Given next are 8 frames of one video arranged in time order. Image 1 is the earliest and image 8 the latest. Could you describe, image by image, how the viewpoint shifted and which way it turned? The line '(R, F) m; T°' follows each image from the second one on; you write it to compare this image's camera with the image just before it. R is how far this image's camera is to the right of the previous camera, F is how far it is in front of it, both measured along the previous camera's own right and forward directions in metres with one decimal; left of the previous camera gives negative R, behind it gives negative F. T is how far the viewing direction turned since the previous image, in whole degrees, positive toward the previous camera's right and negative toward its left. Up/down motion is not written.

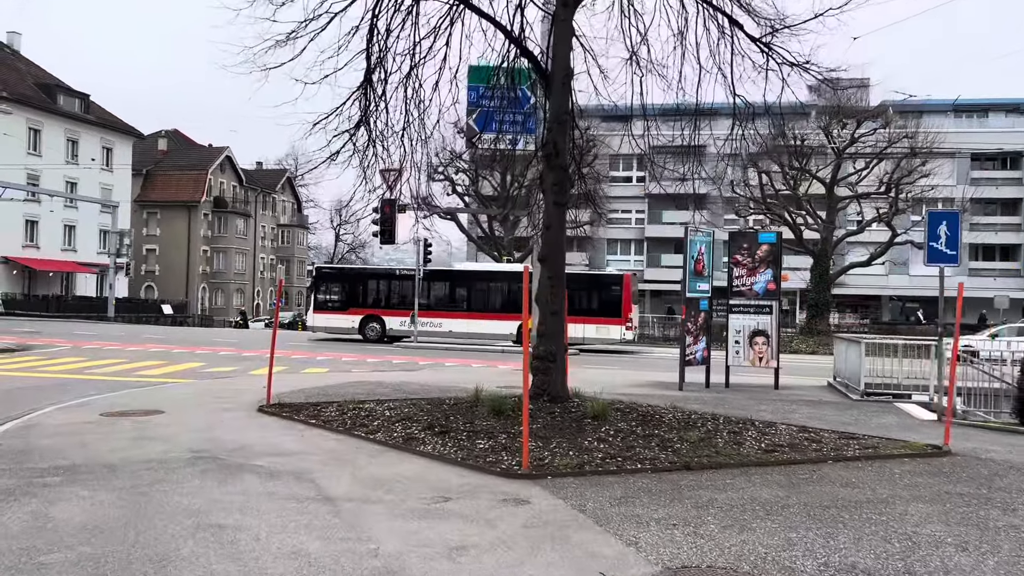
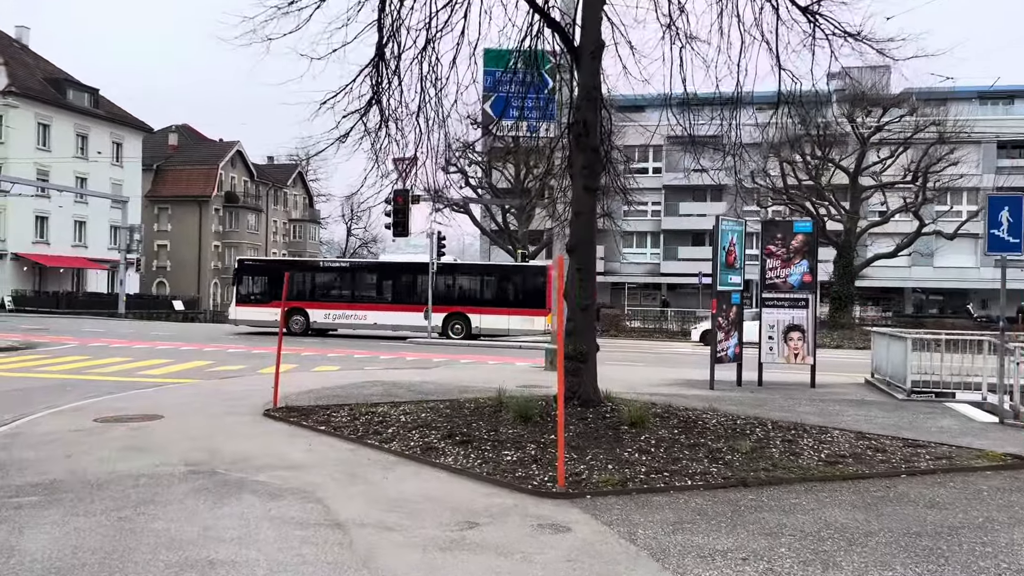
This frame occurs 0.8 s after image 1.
(-0.1, +0.7) m; -1°
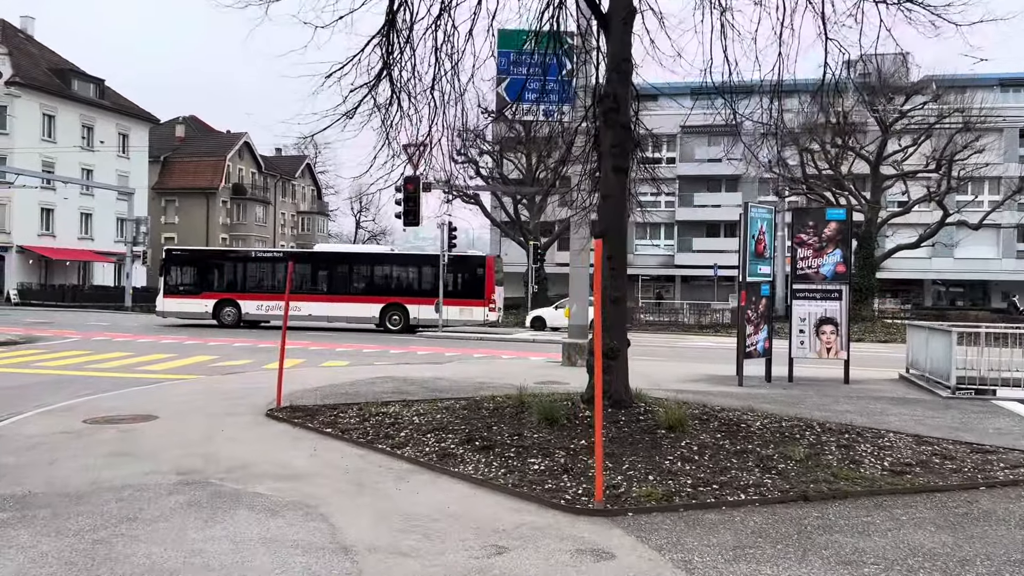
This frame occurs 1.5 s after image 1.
(-0.1, +0.7) m; -1°
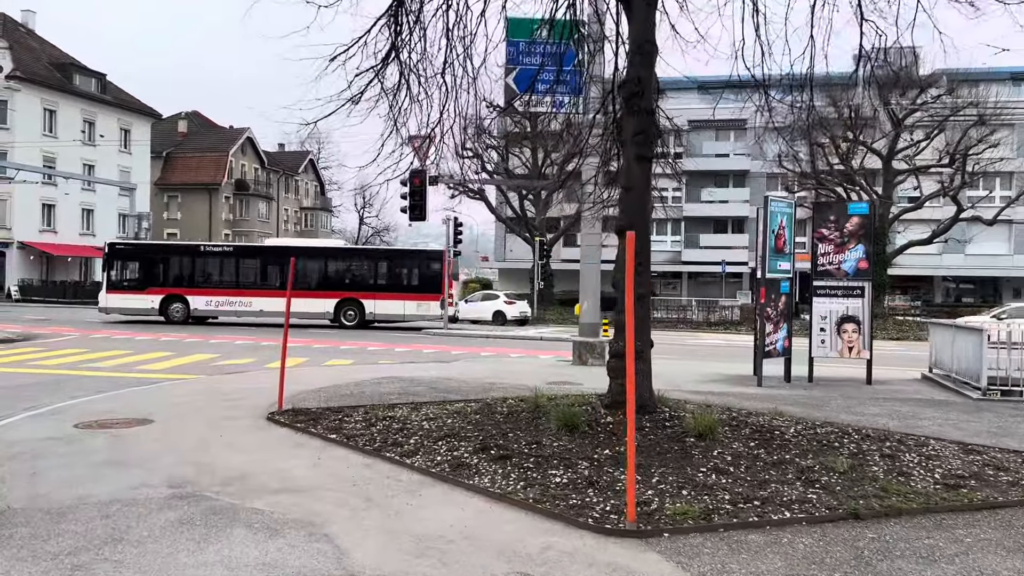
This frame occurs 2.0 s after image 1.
(-0.1, +0.4) m; 0°
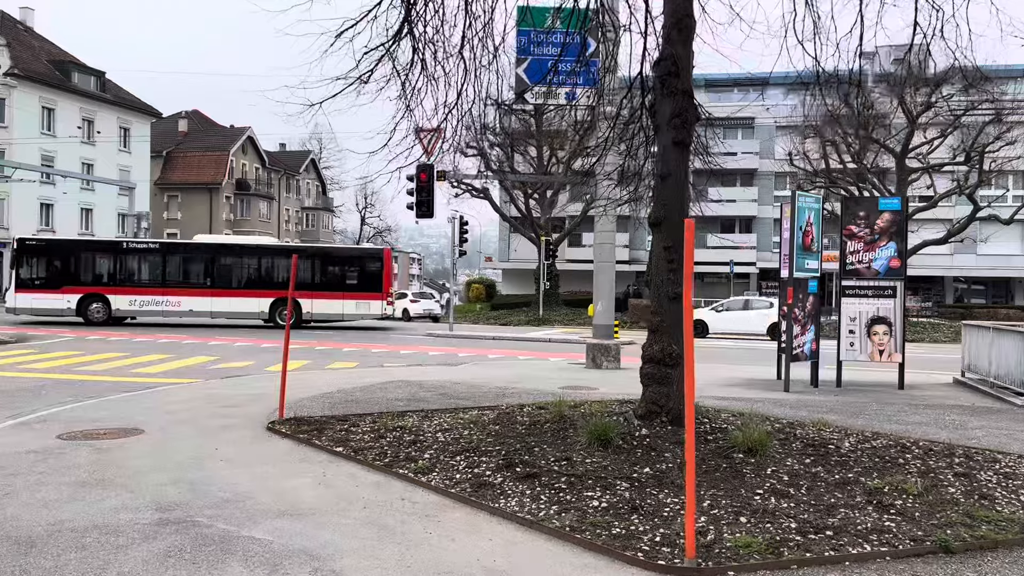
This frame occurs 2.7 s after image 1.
(-0.2, +0.6) m; 0°
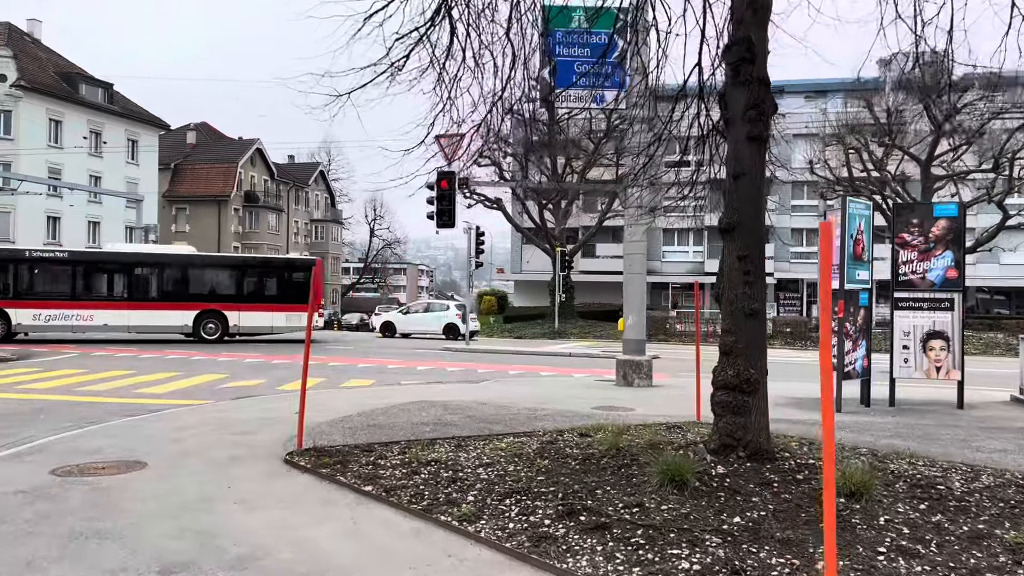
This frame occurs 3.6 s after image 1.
(-0.3, +0.7) m; 0°
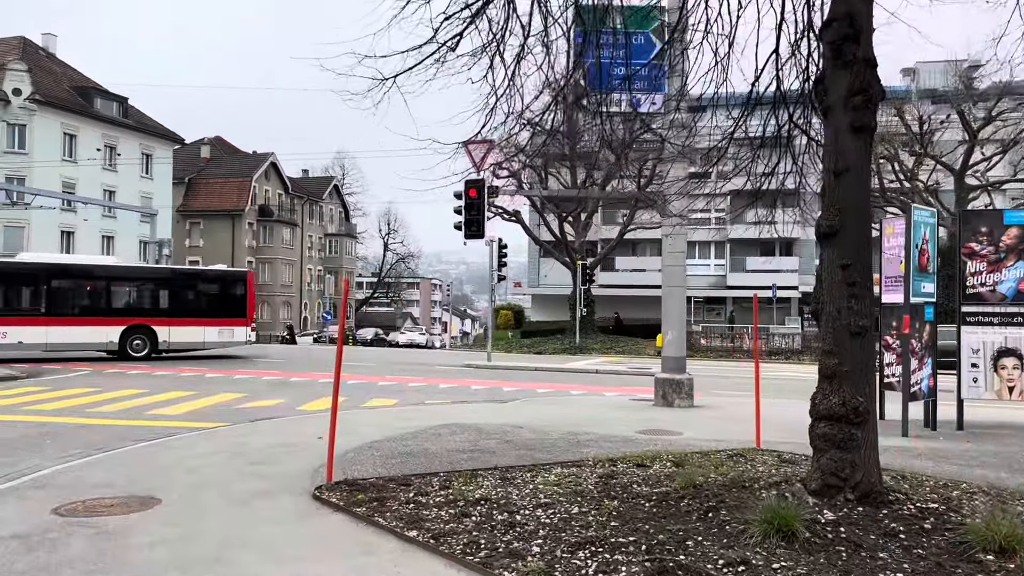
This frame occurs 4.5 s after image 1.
(-0.3, +0.7) m; -1°
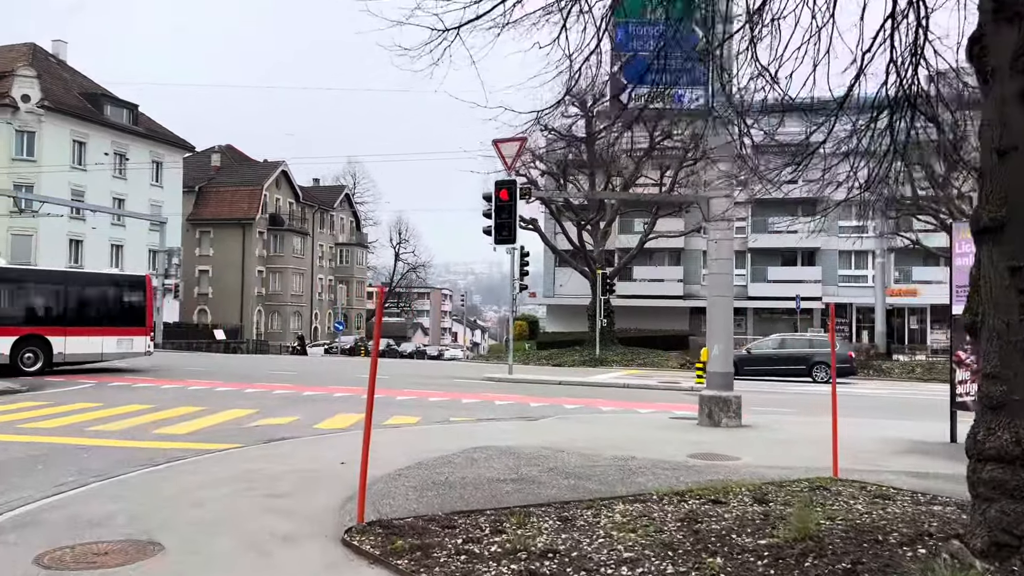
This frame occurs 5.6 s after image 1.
(-0.3, +0.9) m; -1°
